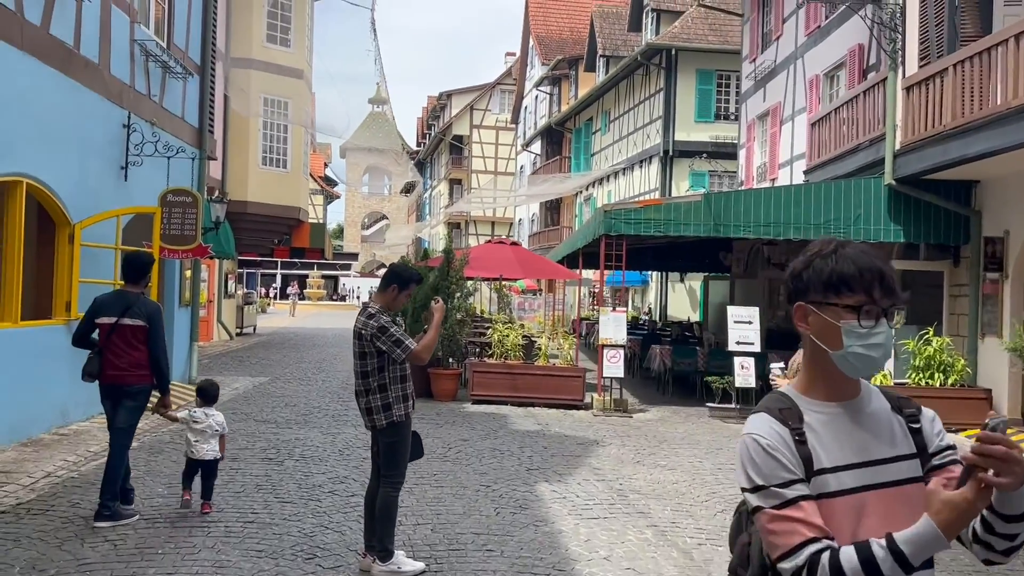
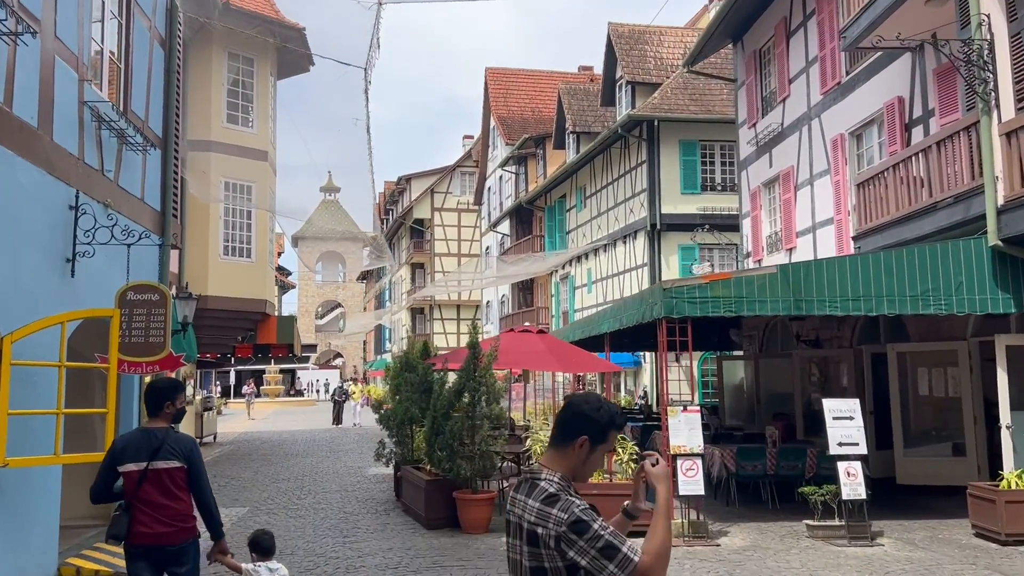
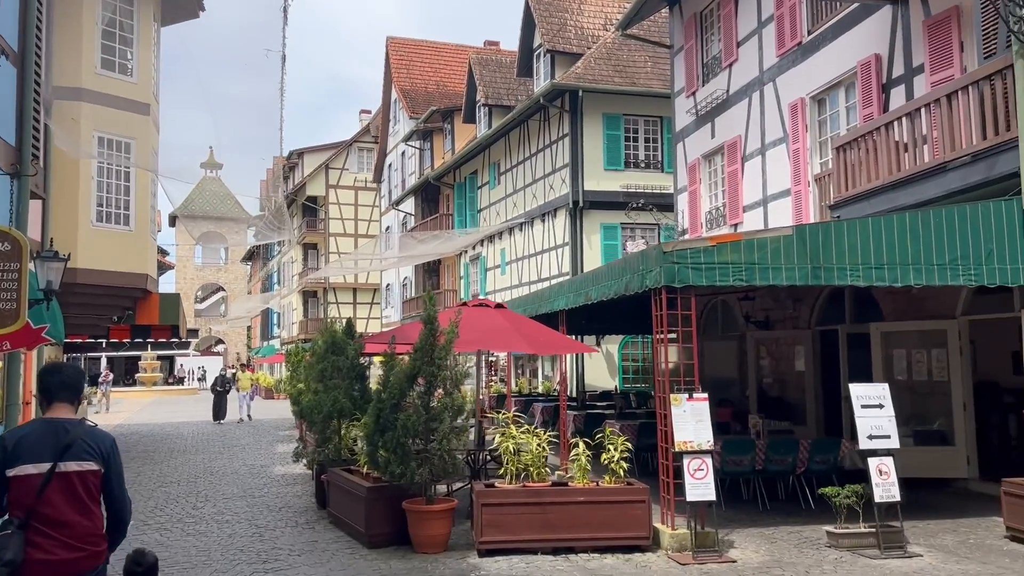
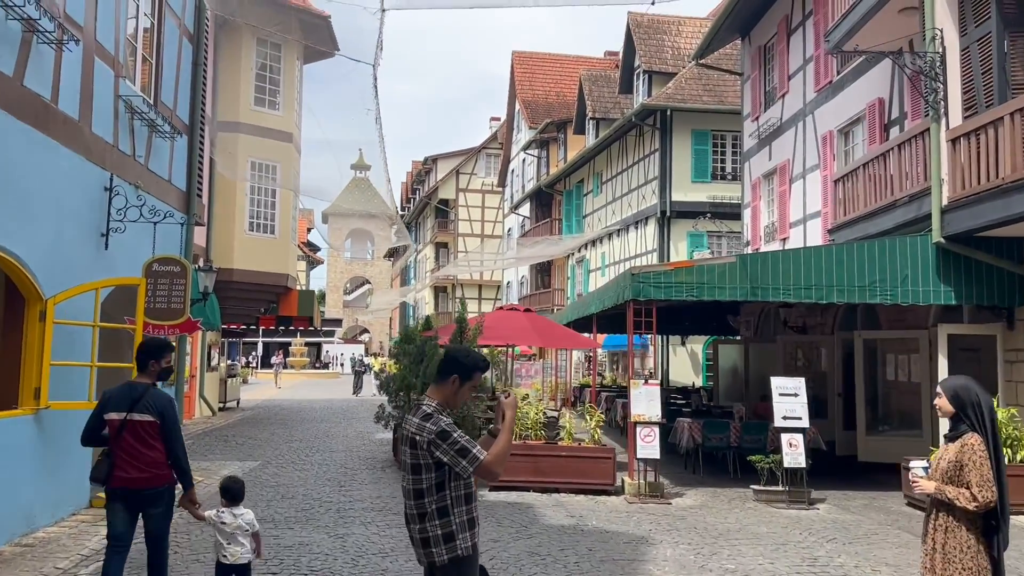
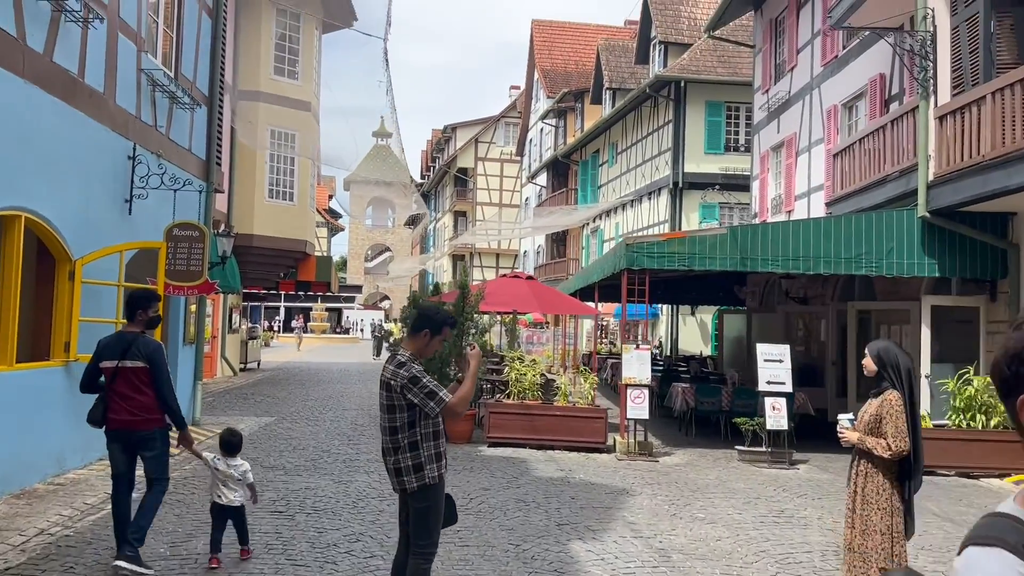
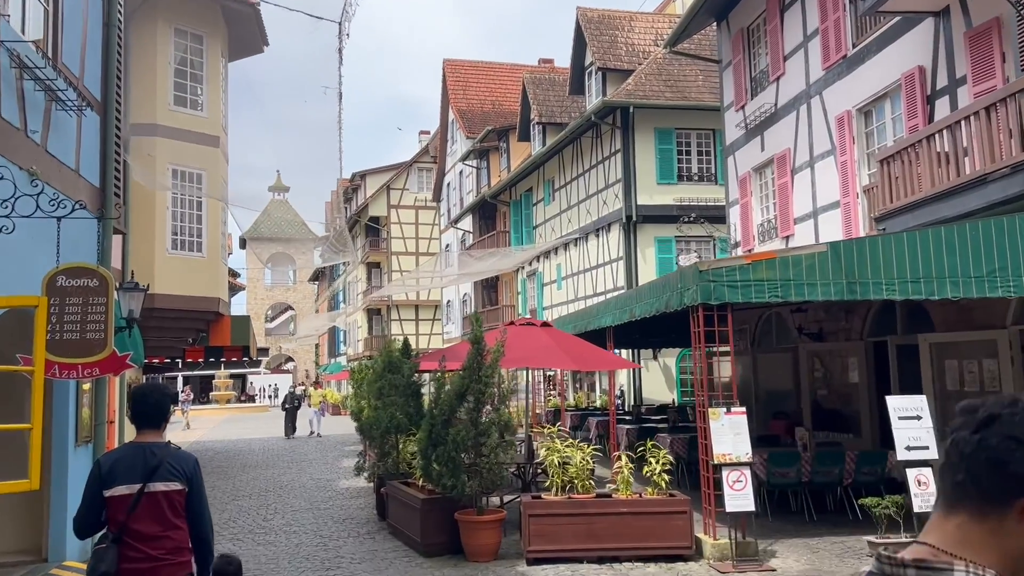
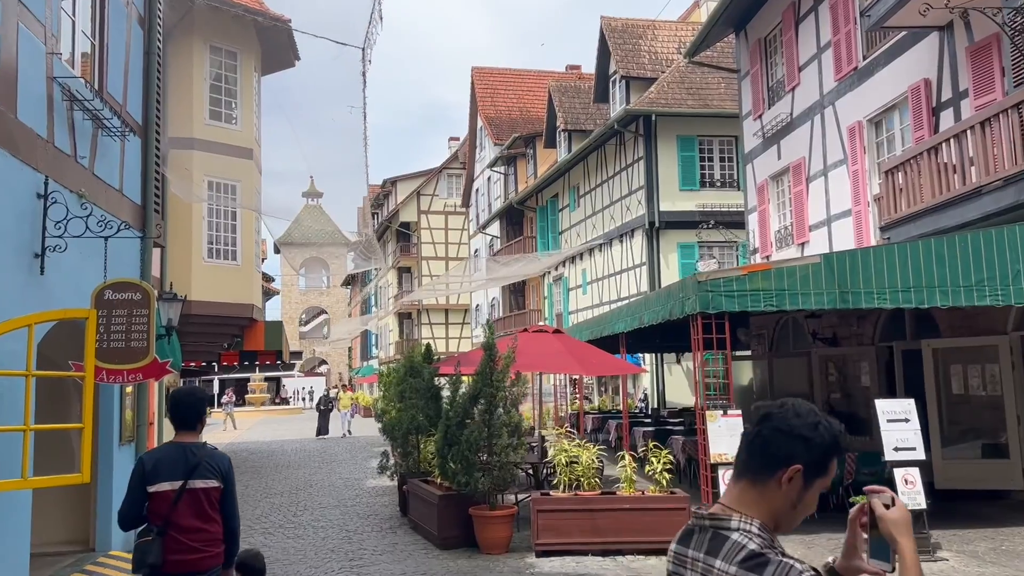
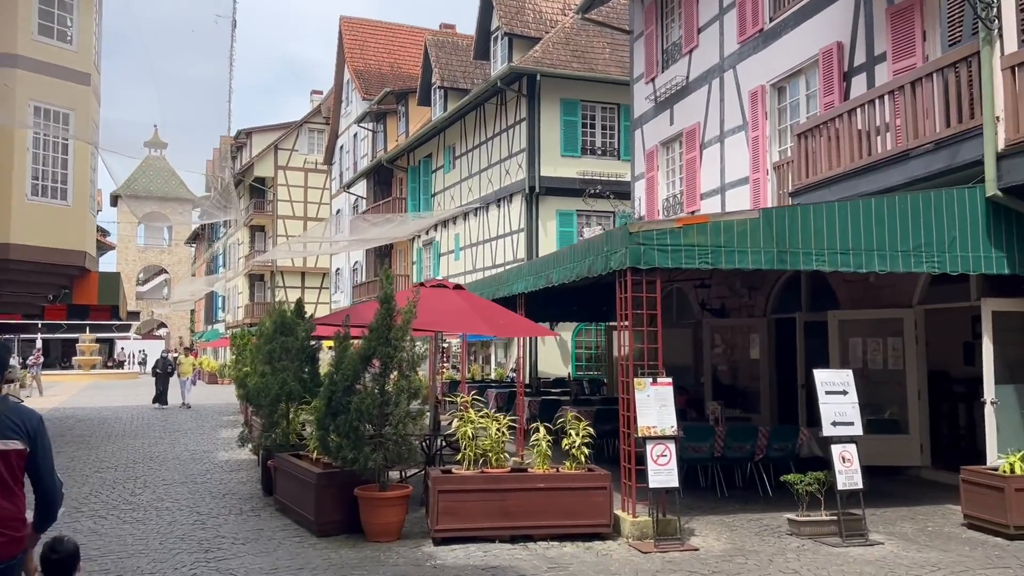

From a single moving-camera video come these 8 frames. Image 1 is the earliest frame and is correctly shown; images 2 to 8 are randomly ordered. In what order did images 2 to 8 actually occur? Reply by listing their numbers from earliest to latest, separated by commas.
5, 4, 2, 7, 6, 3, 8
